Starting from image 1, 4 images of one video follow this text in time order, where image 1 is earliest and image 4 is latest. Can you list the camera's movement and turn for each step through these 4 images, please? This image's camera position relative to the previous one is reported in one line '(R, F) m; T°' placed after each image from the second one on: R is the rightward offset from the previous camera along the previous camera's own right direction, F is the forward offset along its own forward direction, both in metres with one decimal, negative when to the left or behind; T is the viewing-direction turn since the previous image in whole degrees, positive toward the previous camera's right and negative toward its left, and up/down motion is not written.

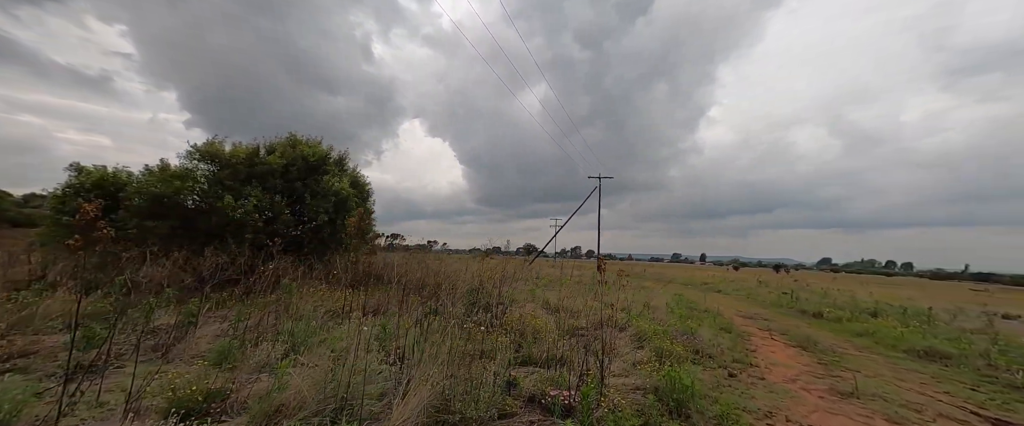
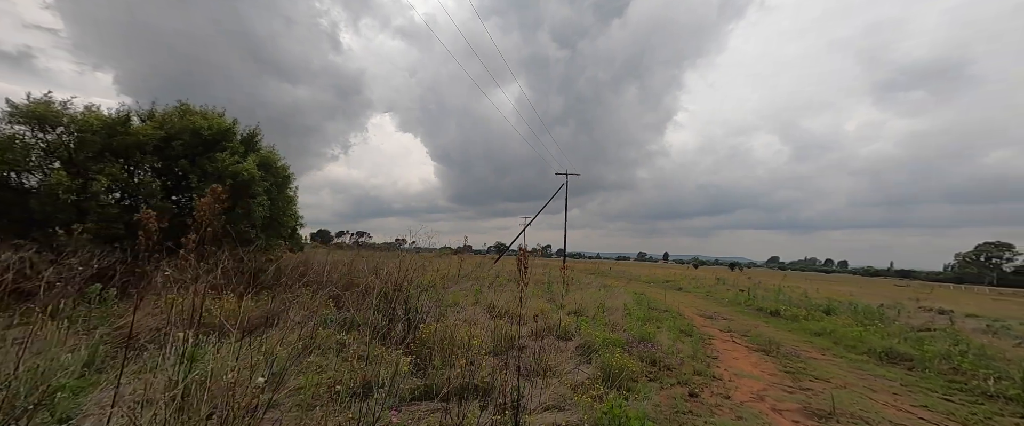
(+0.9, +1.4) m; +5°
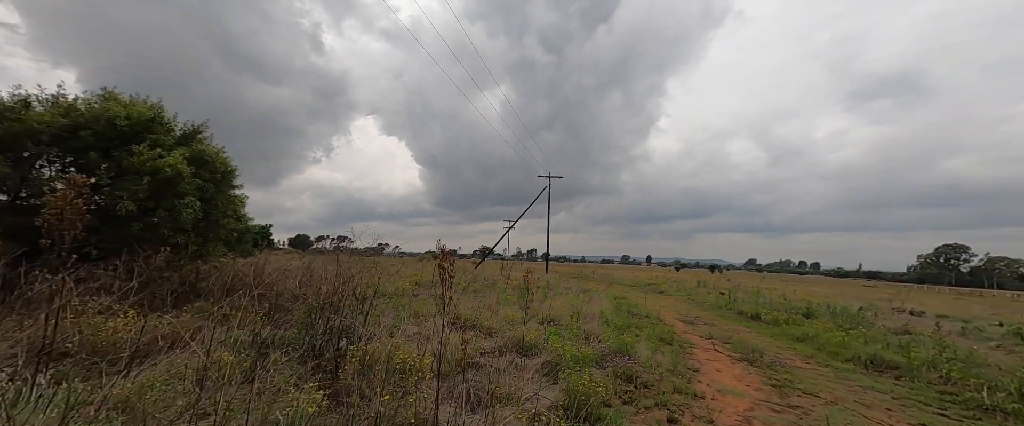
(+0.5, +0.8) m; +2°
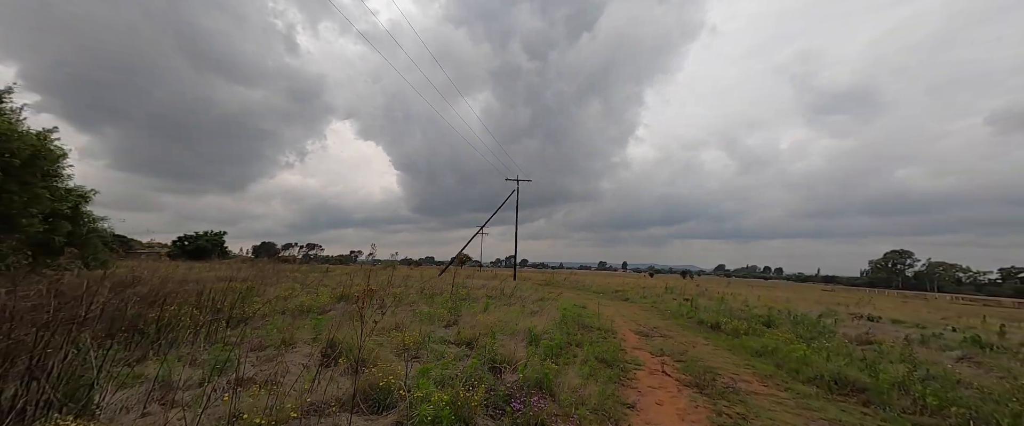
(+1.6, +1.6) m; +4°
